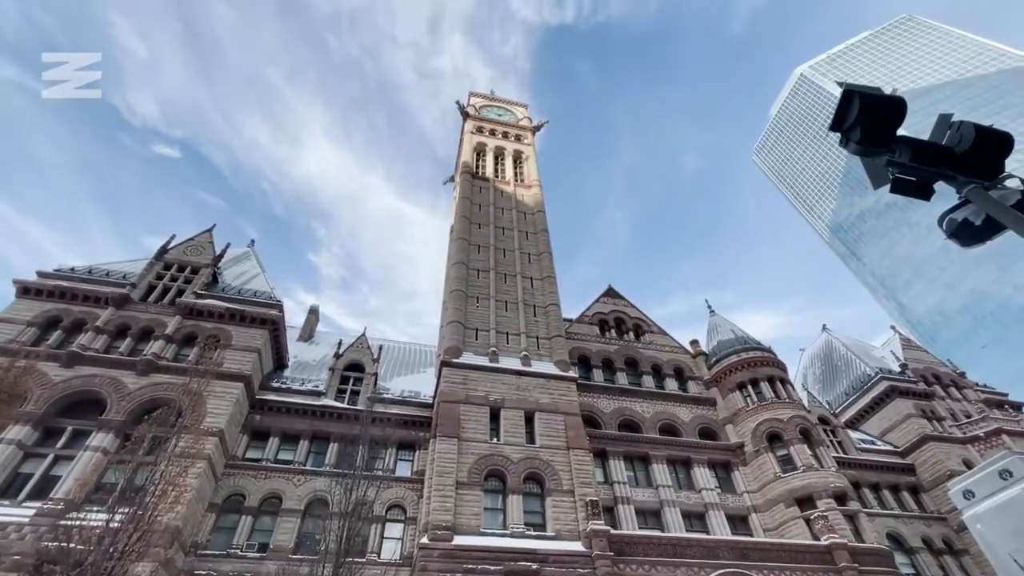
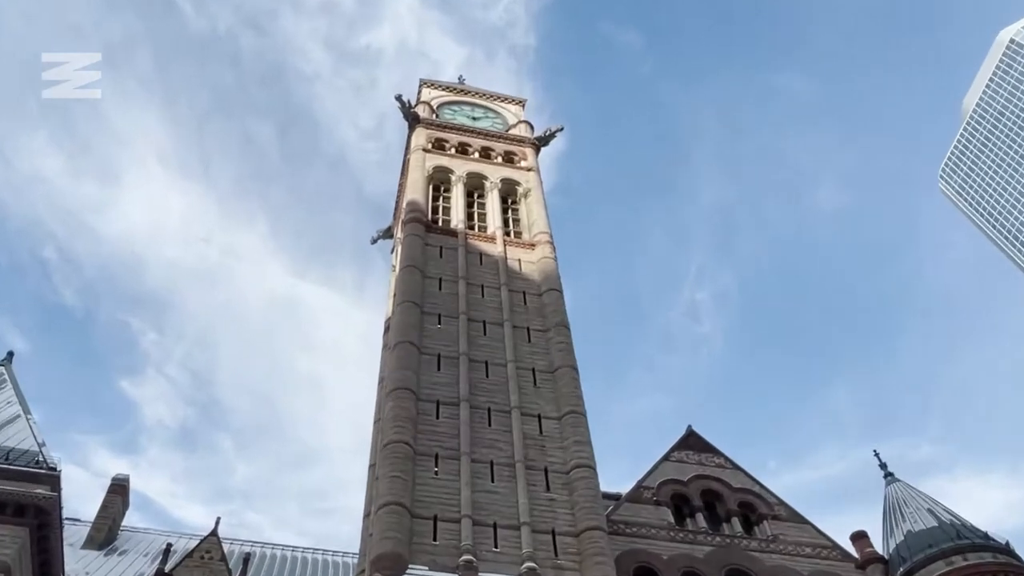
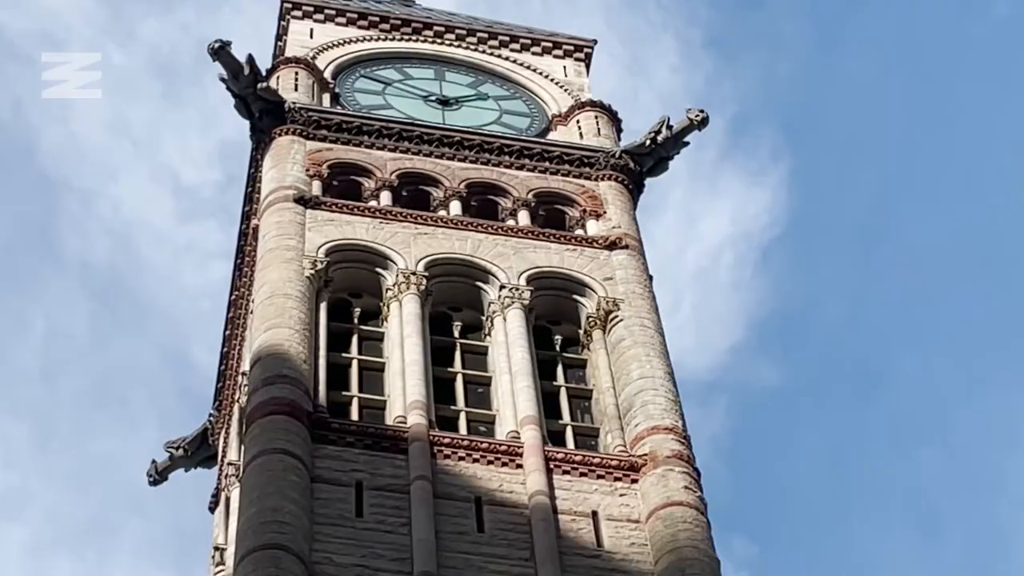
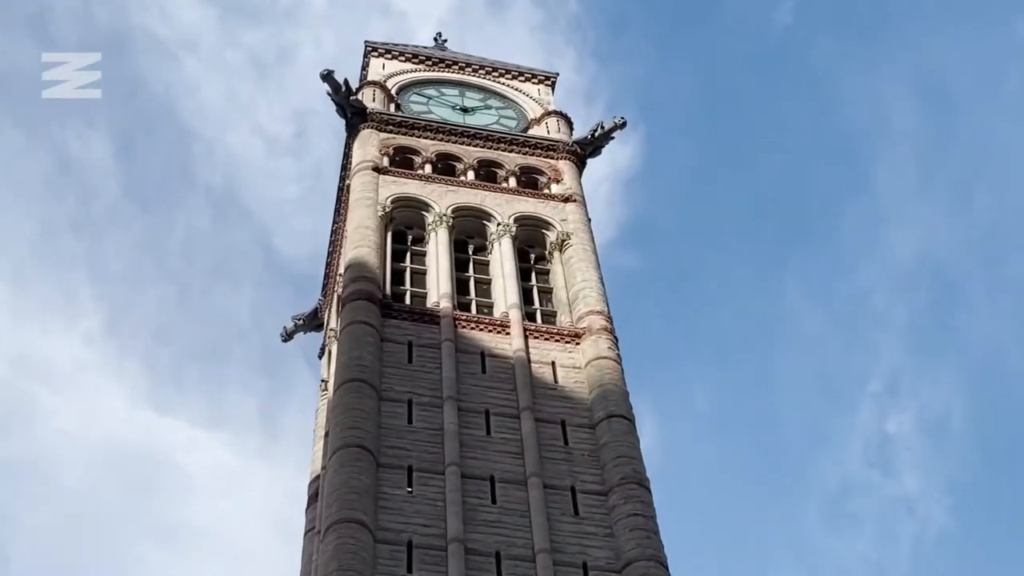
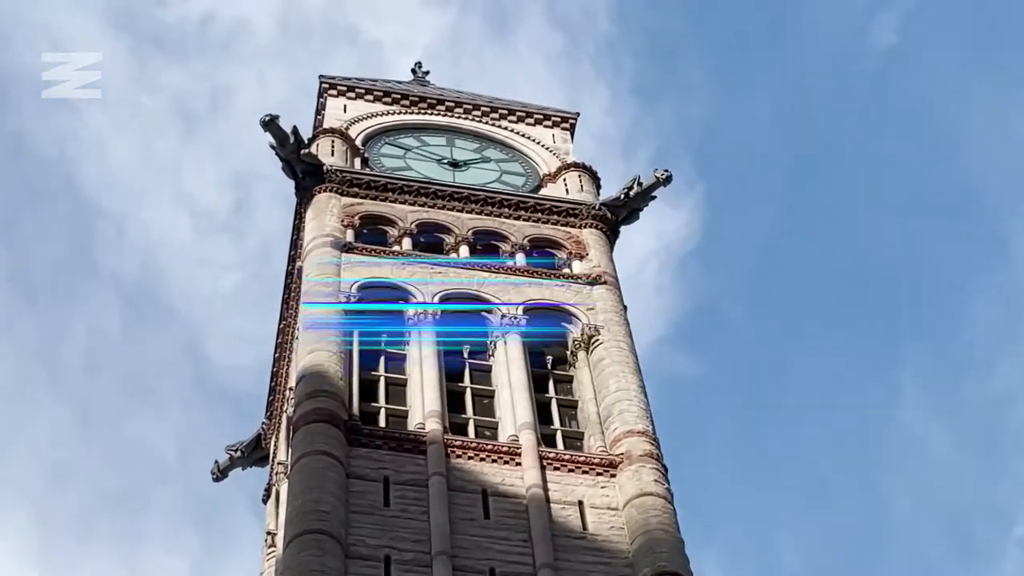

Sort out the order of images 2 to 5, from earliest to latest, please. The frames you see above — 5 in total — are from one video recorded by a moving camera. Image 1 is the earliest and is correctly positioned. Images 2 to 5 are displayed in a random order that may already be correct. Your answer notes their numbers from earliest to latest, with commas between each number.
2, 4, 5, 3
